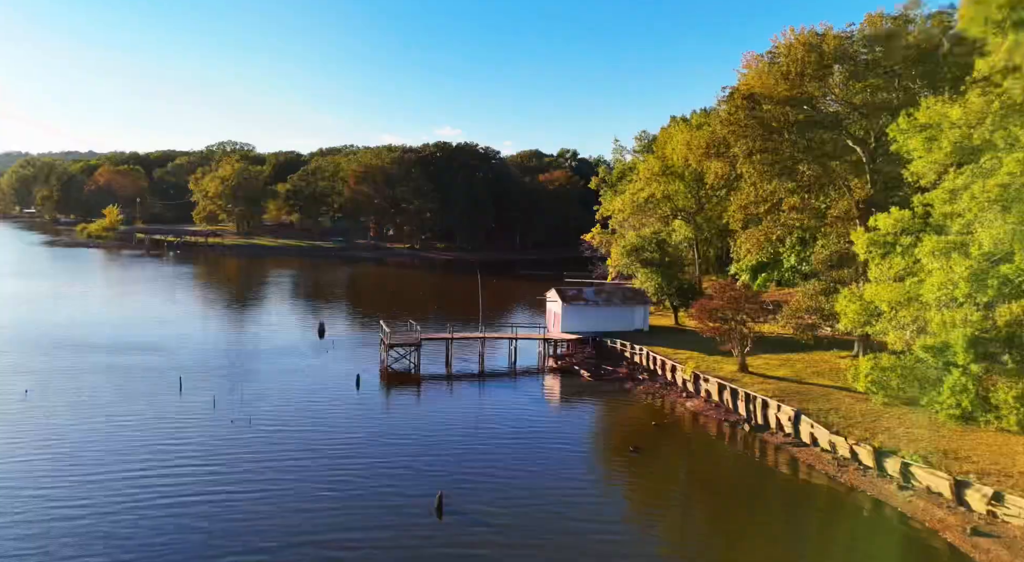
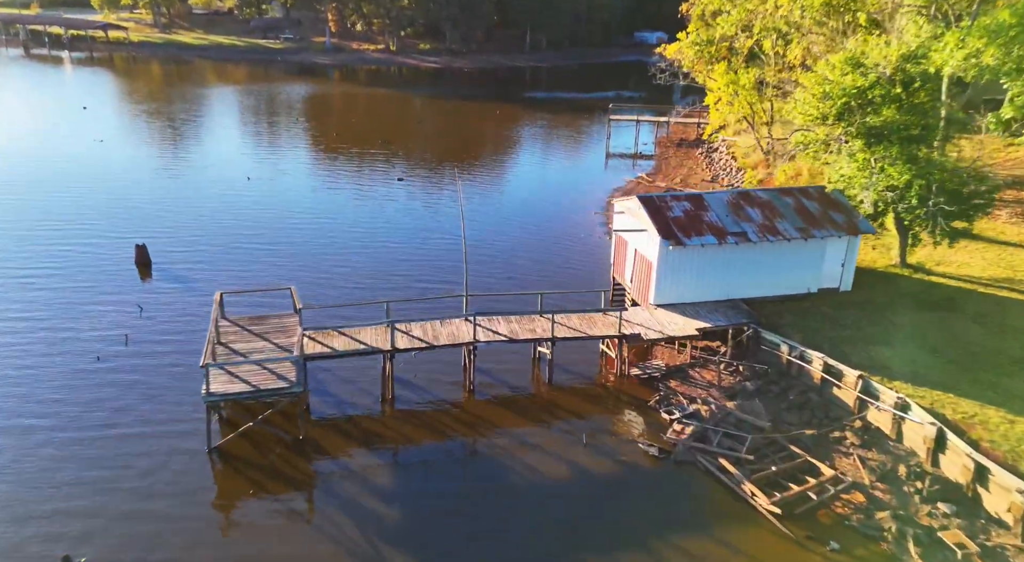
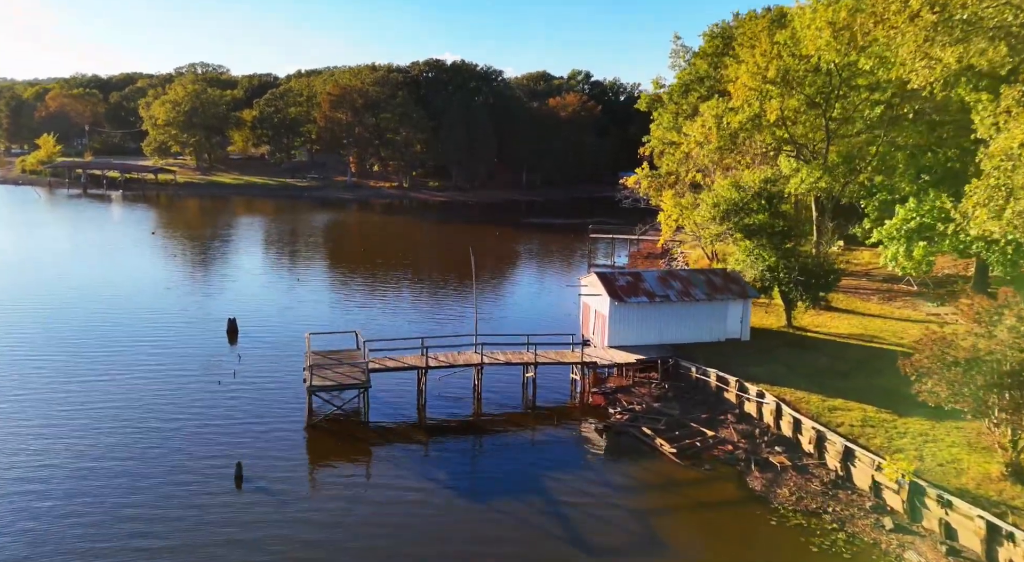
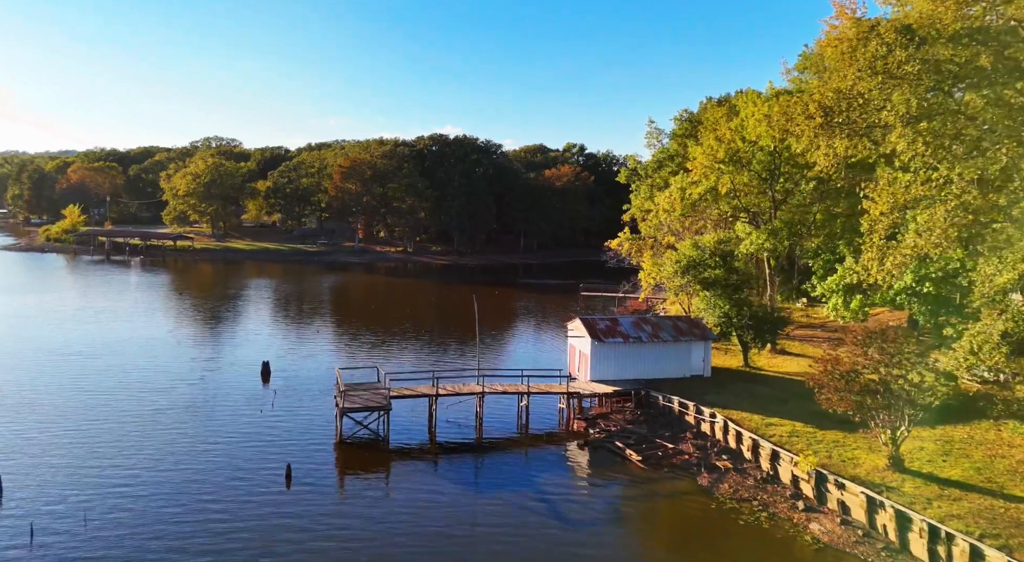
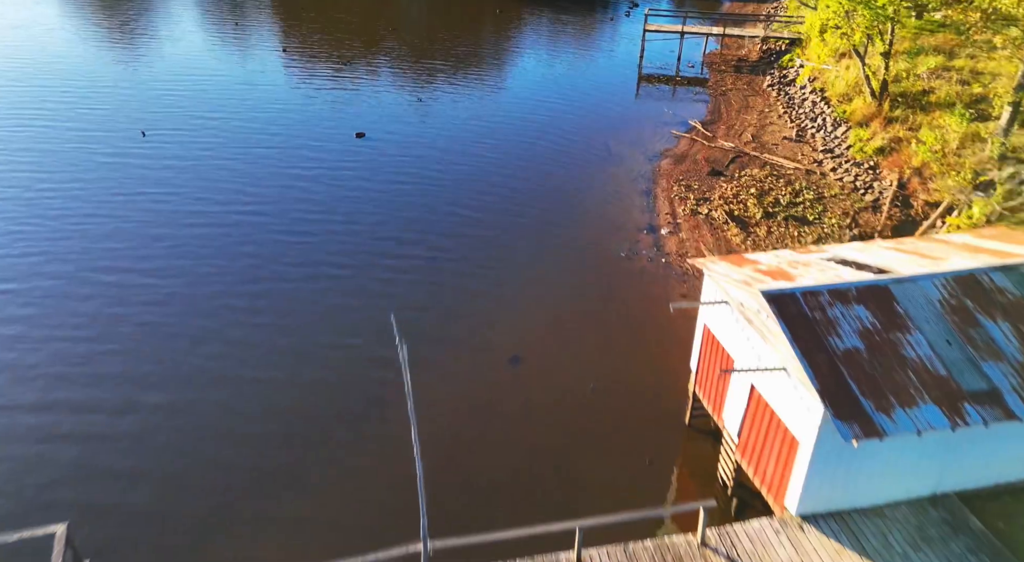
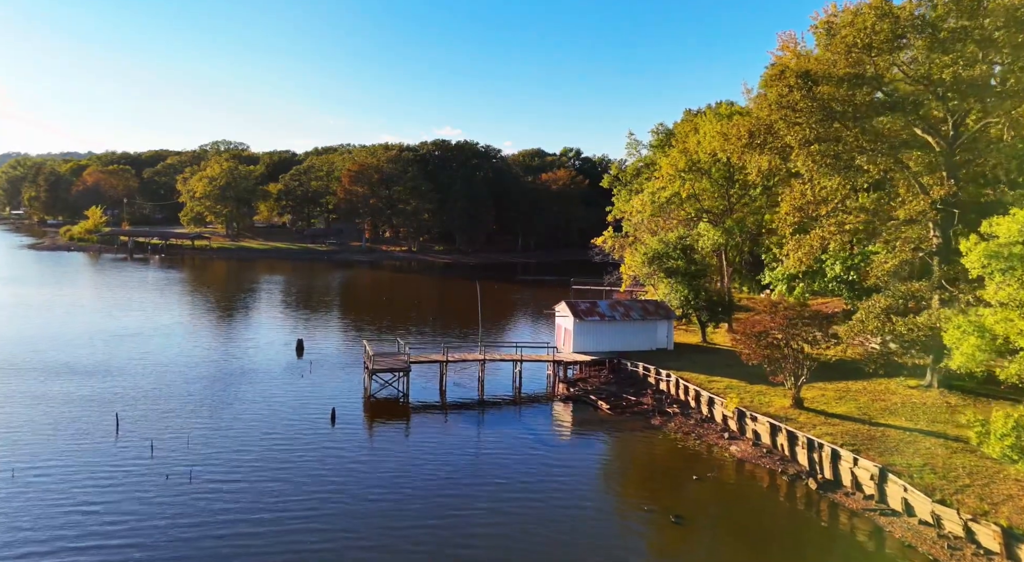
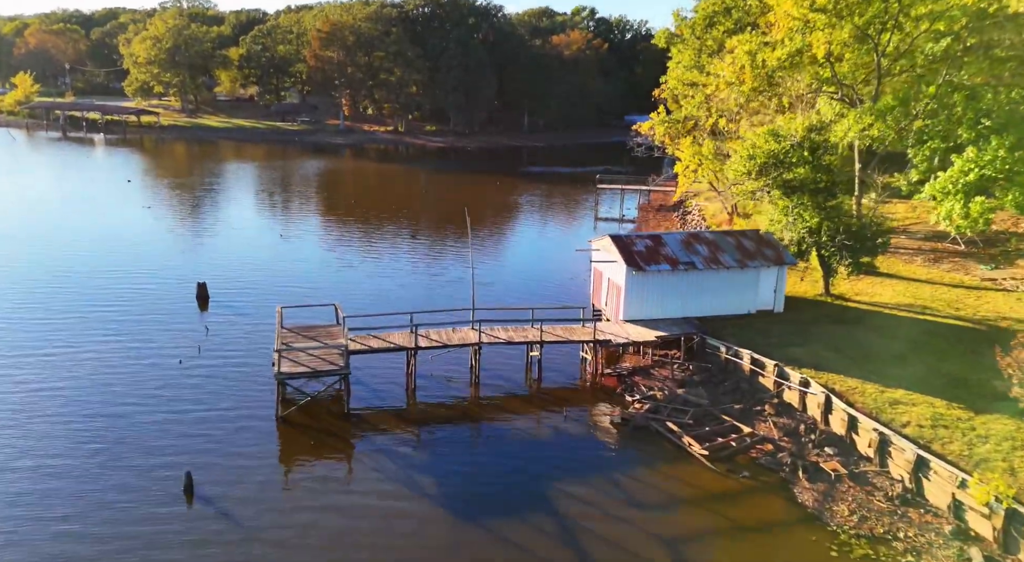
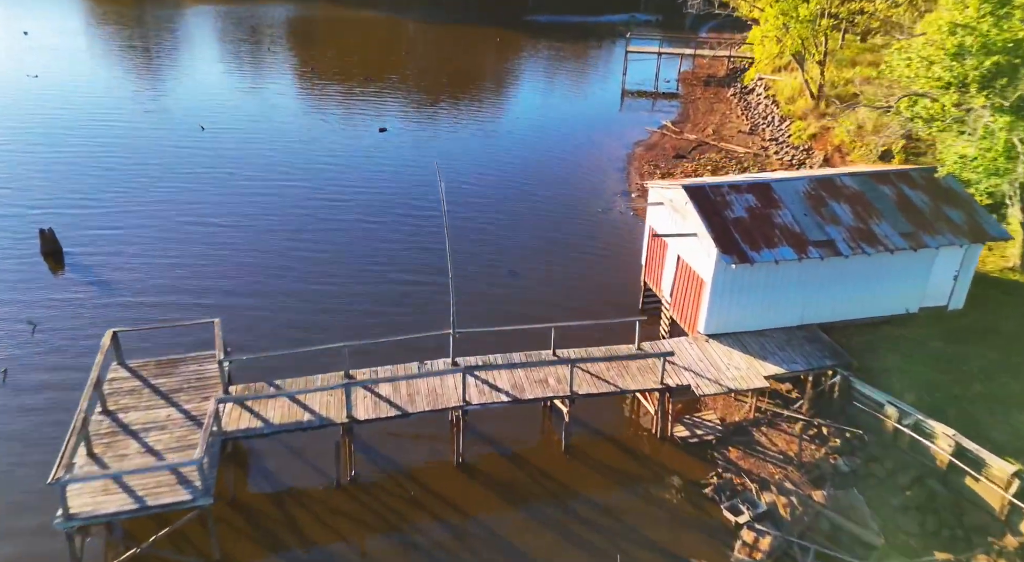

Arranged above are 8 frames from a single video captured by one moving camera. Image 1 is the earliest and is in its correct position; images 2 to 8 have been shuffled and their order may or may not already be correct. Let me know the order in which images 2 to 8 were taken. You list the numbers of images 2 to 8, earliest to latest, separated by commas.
6, 4, 3, 7, 2, 8, 5
